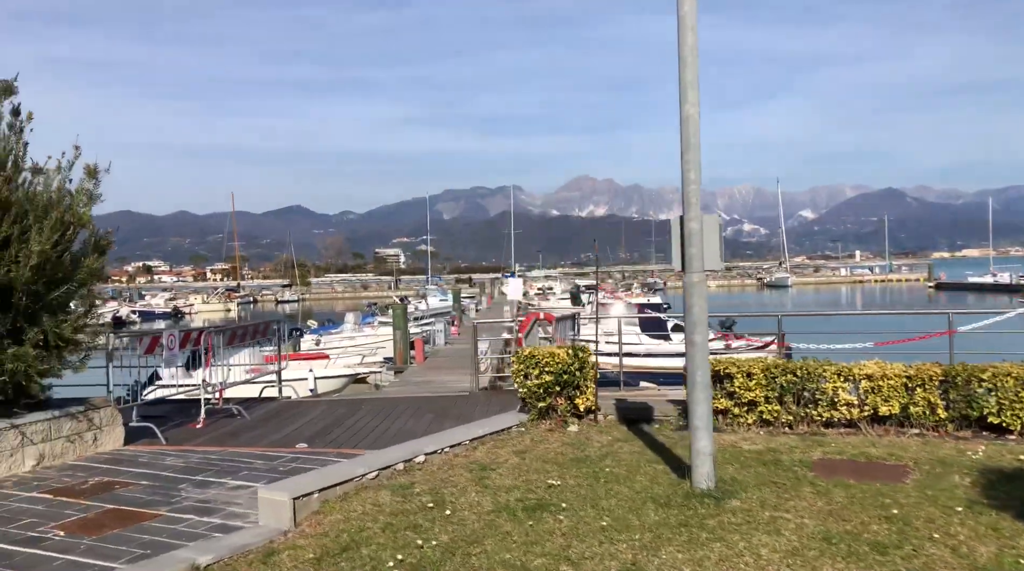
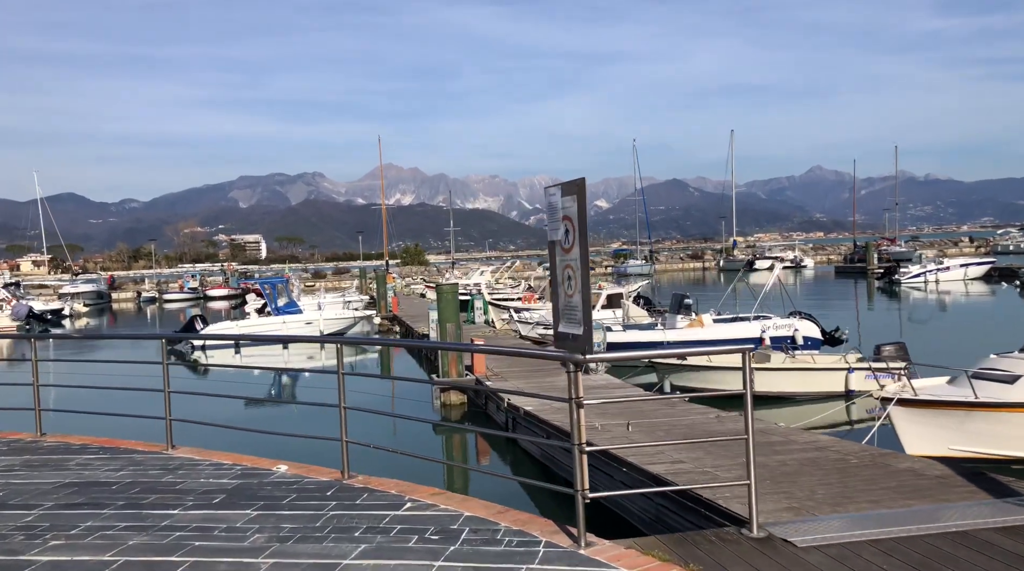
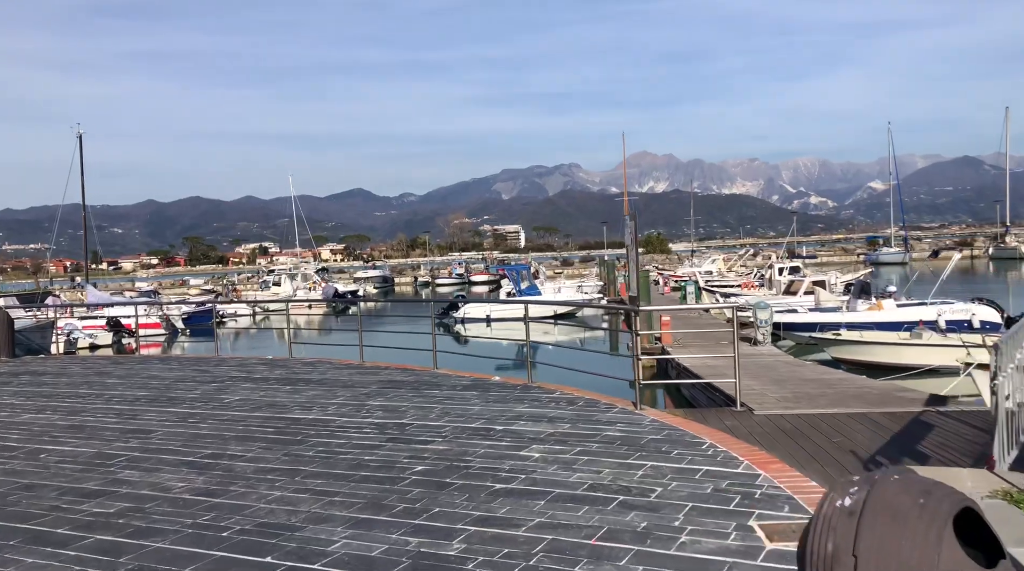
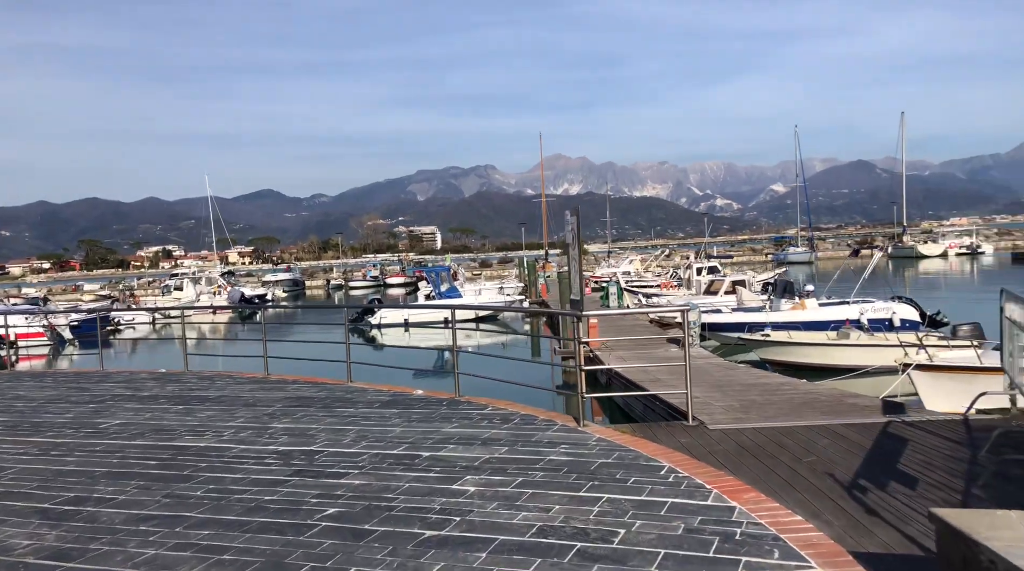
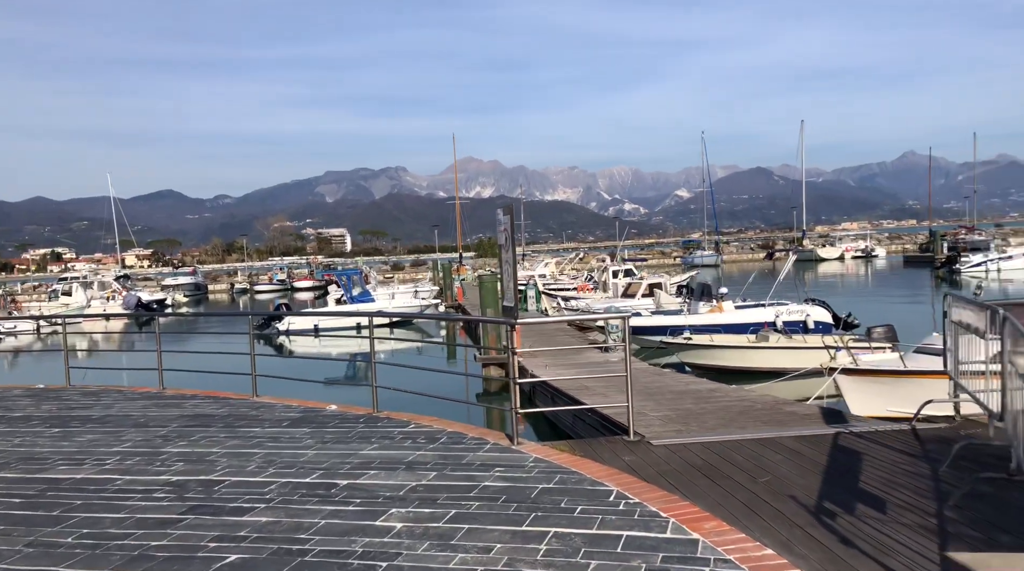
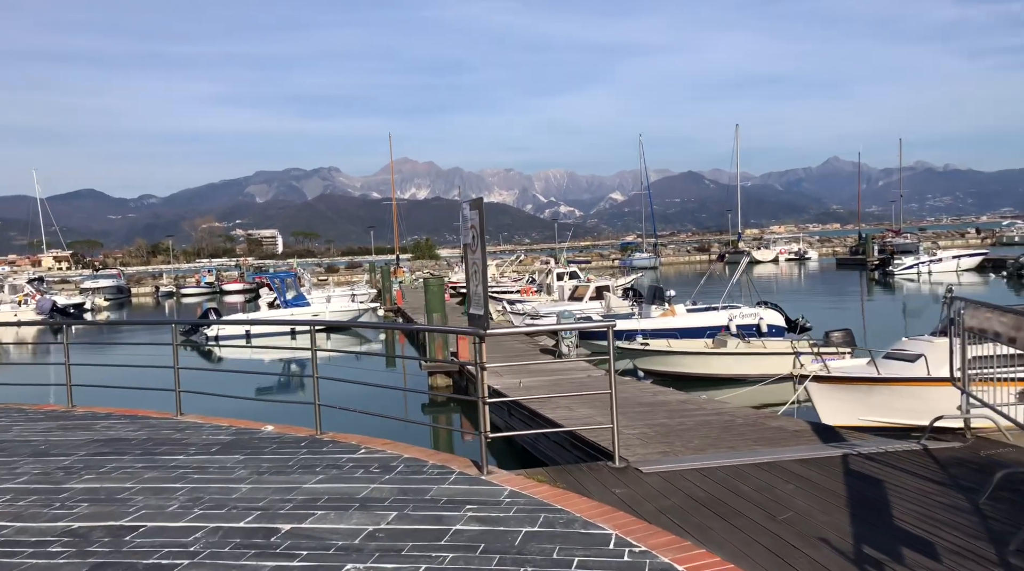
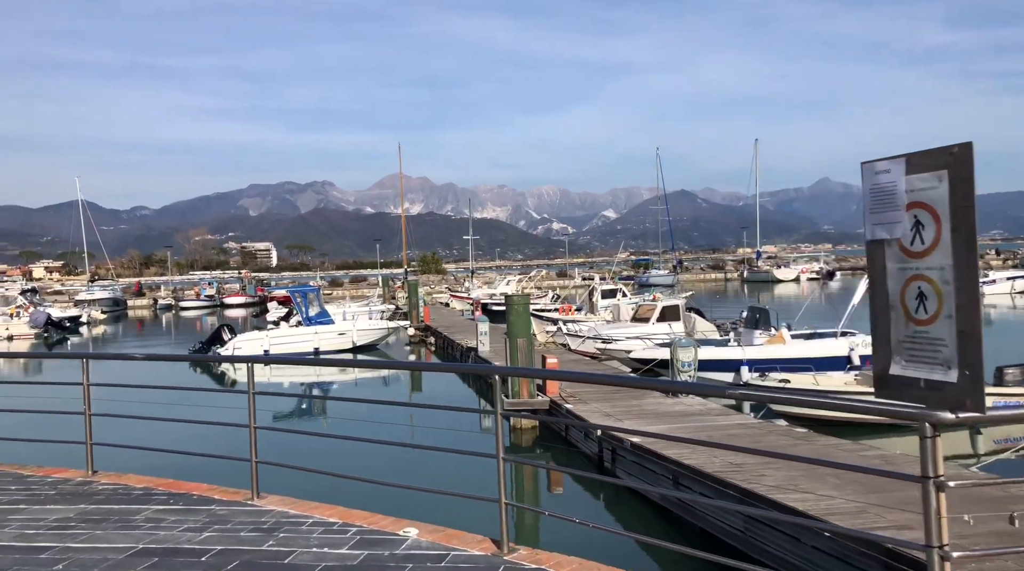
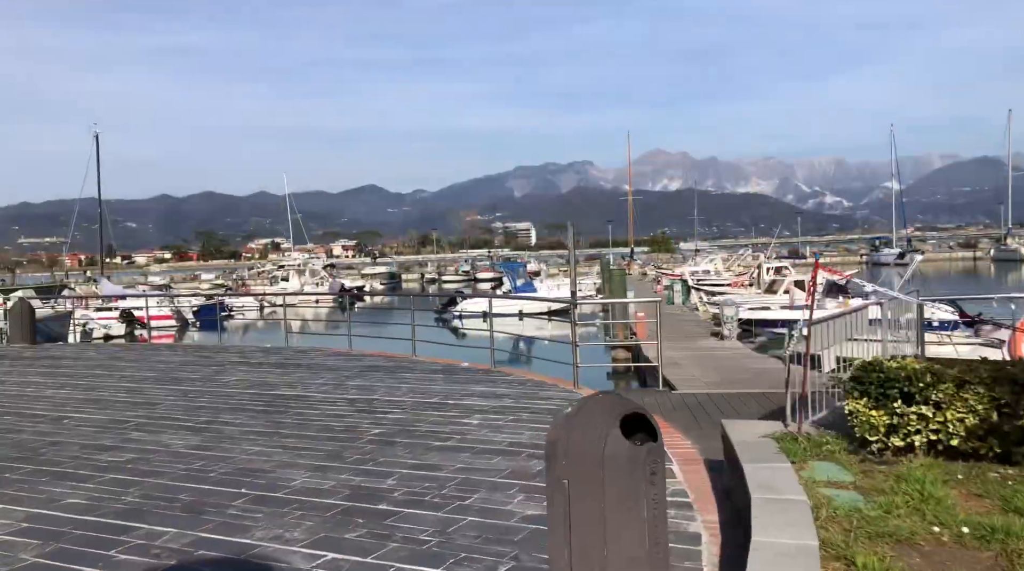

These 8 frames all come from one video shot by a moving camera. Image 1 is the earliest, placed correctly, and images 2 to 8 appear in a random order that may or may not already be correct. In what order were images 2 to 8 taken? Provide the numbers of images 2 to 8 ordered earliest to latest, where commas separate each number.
8, 3, 4, 5, 6, 2, 7
